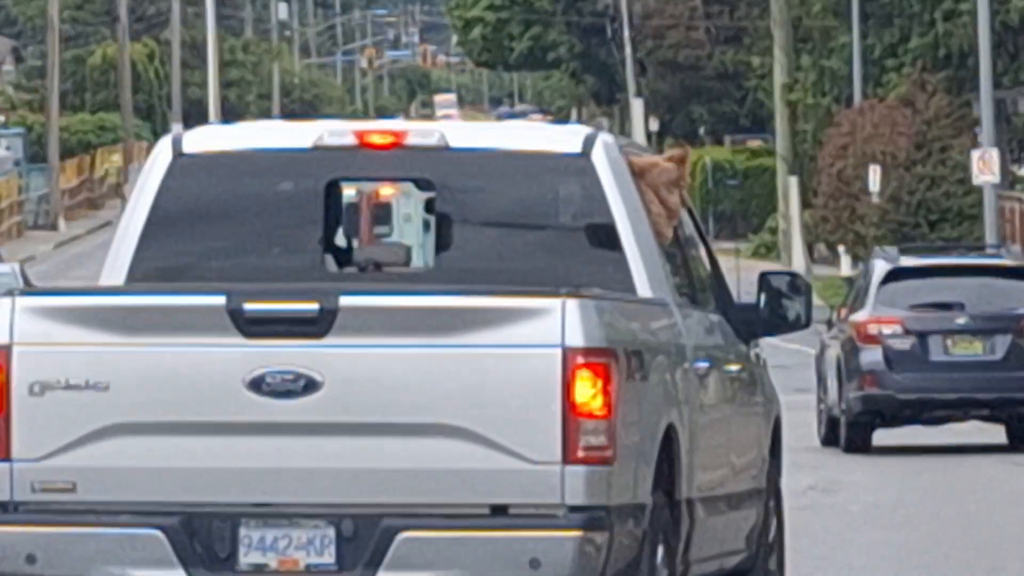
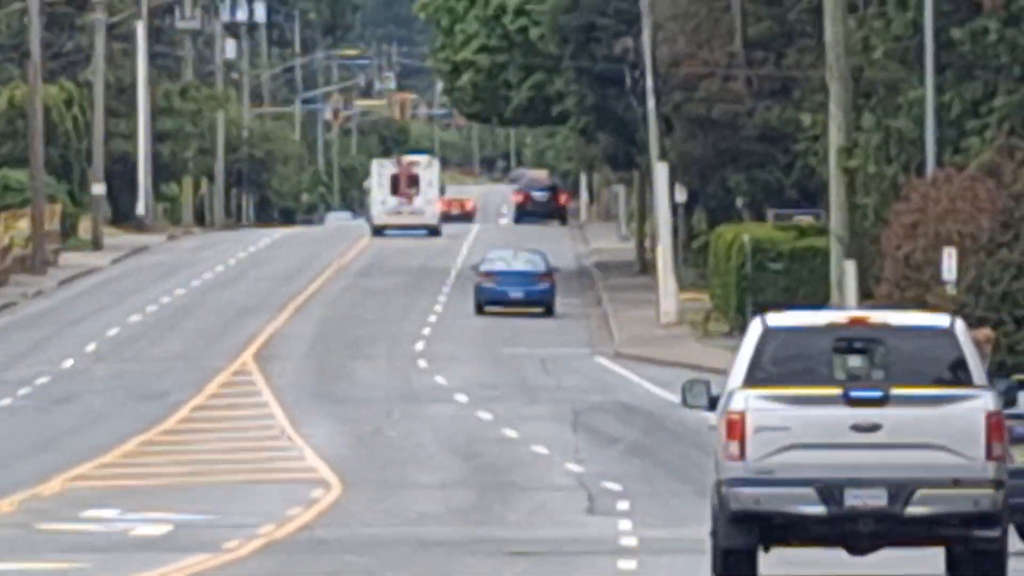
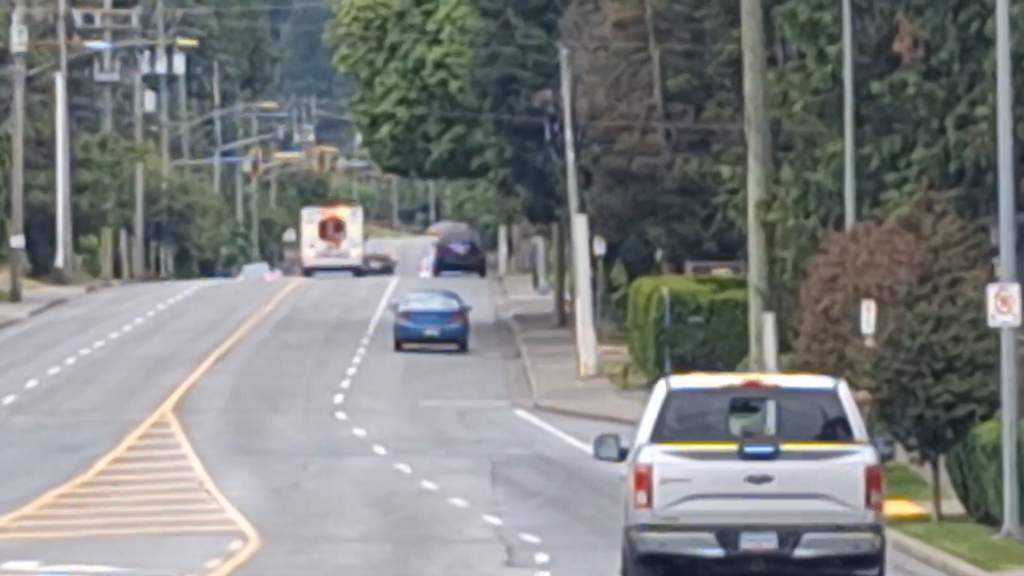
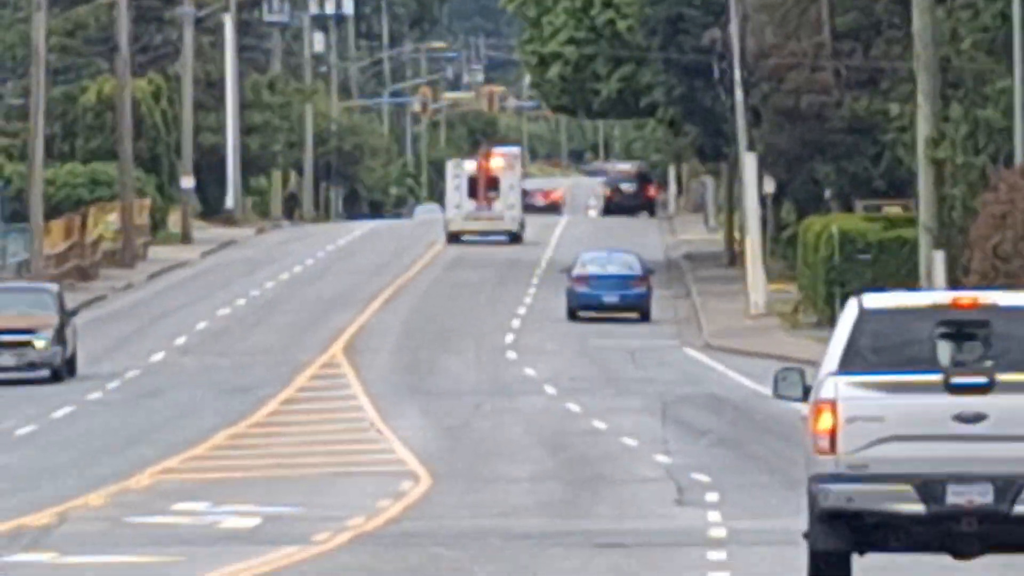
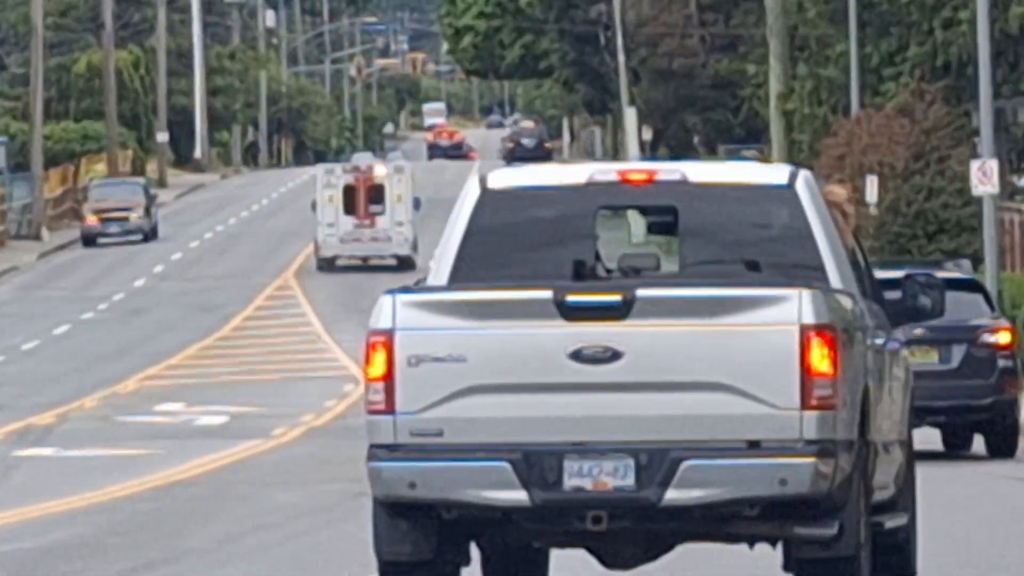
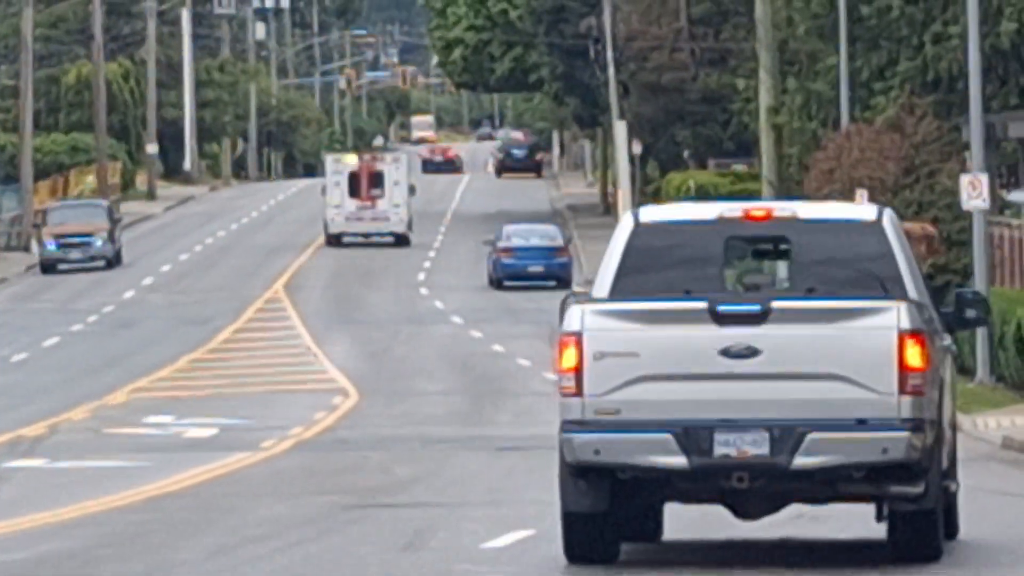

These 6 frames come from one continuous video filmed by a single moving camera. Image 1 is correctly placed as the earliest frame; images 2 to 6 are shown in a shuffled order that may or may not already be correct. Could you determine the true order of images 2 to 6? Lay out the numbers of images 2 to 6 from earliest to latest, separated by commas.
5, 6, 4, 2, 3
